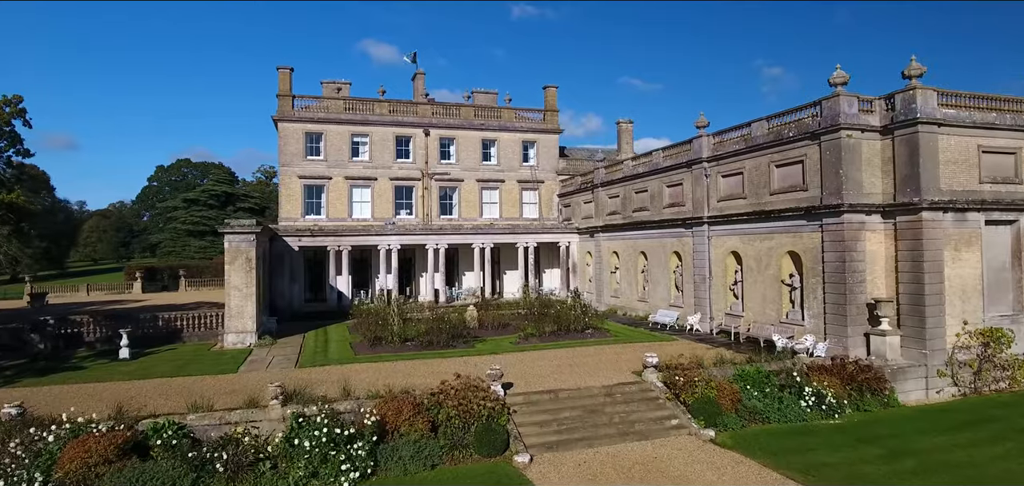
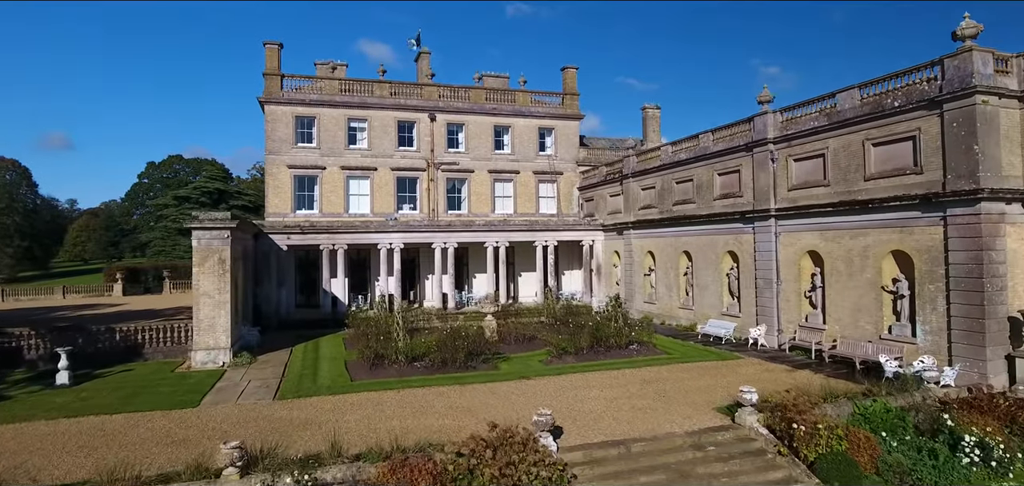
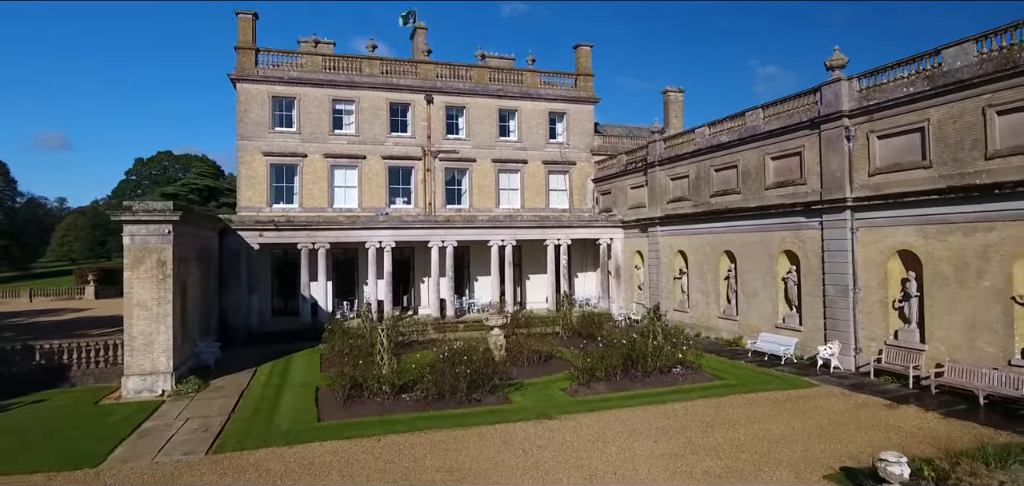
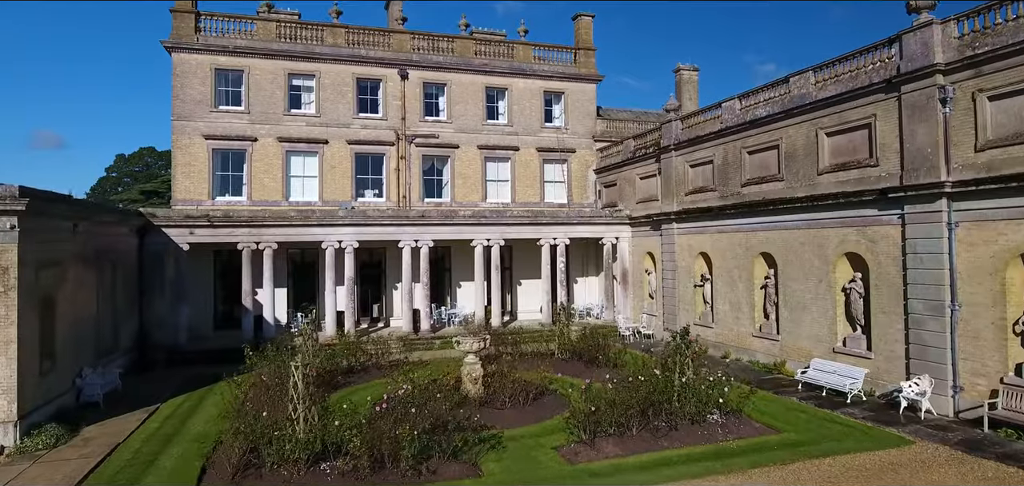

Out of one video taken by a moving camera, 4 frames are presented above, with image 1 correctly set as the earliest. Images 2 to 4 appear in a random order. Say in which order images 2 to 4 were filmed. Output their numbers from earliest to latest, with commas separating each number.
2, 3, 4
